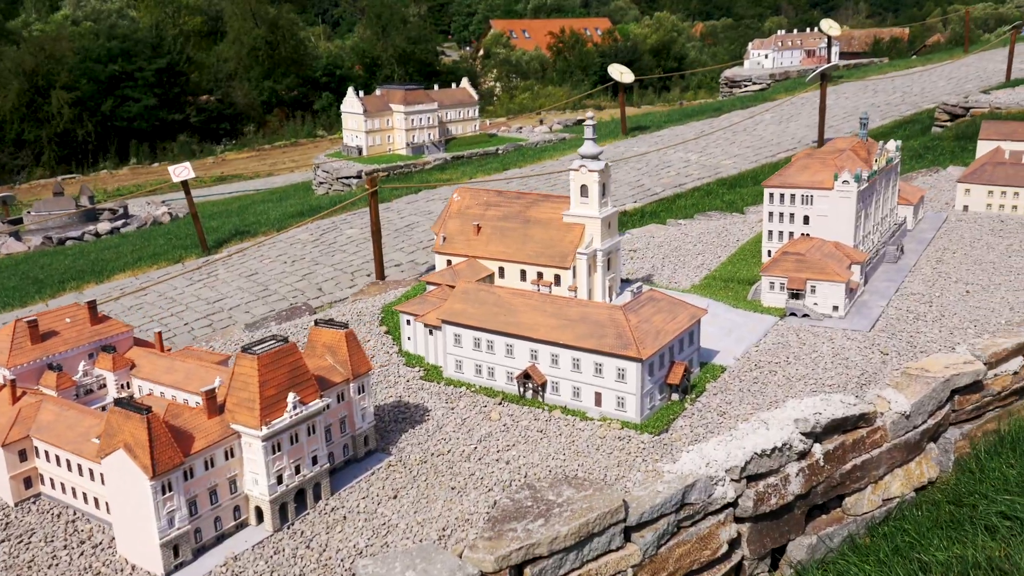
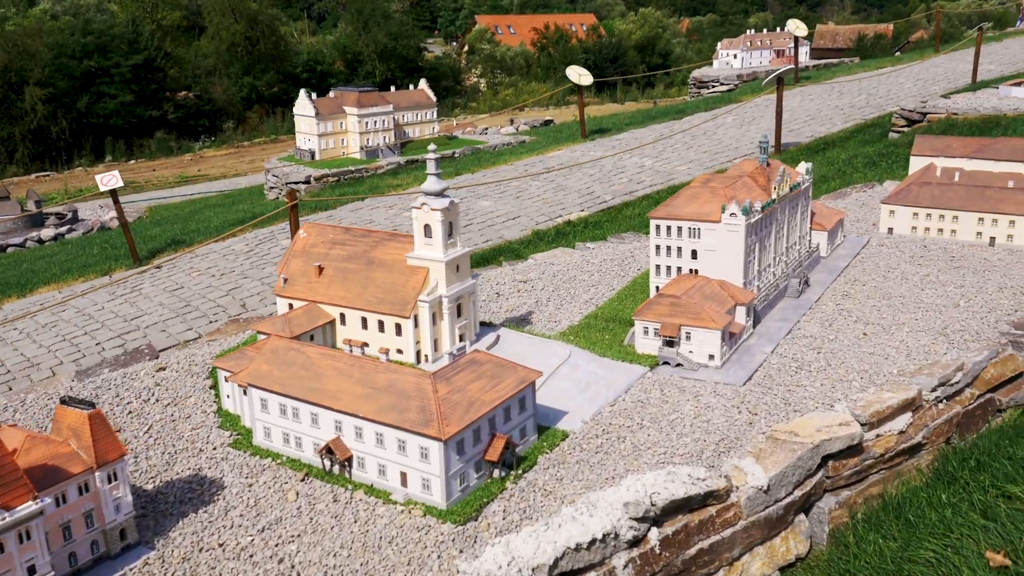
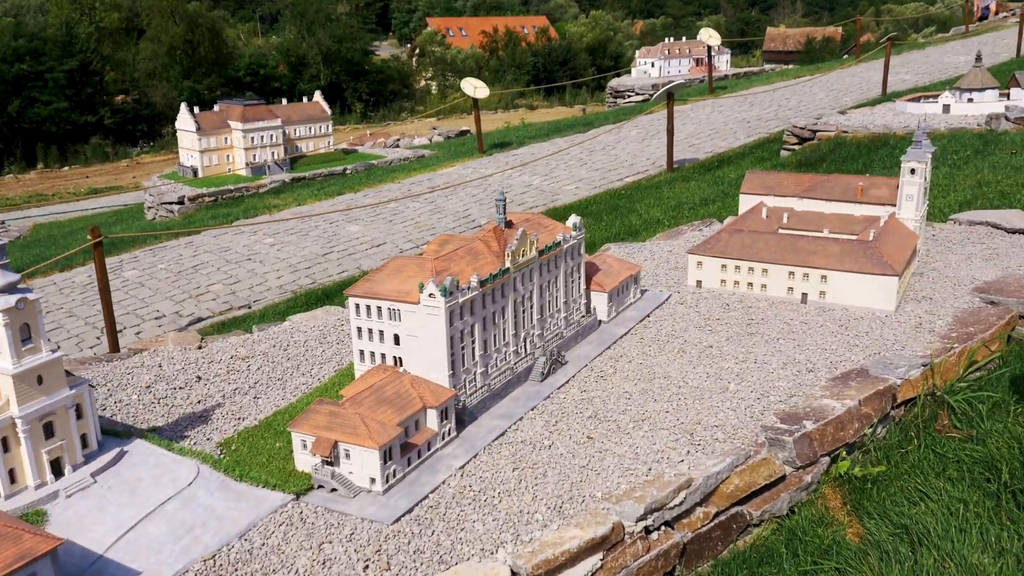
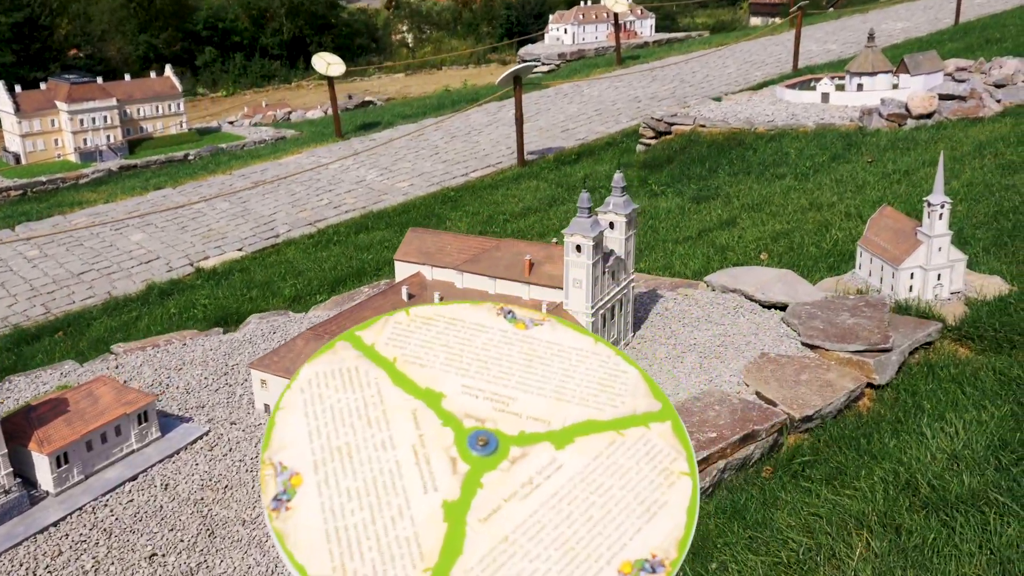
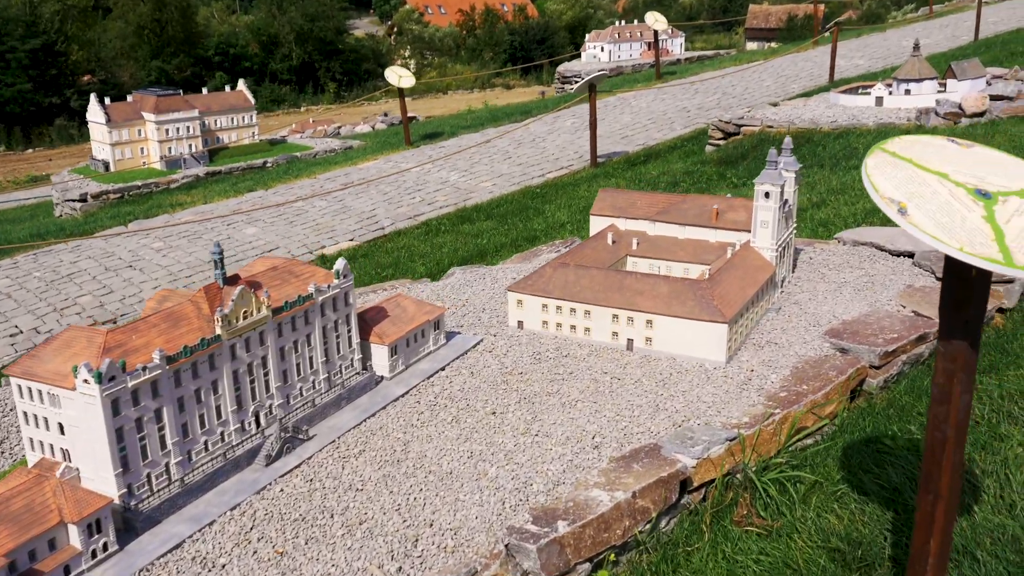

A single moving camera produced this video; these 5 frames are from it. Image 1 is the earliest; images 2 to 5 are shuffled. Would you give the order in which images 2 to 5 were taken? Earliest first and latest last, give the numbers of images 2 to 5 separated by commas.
2, 3, 5, 4
